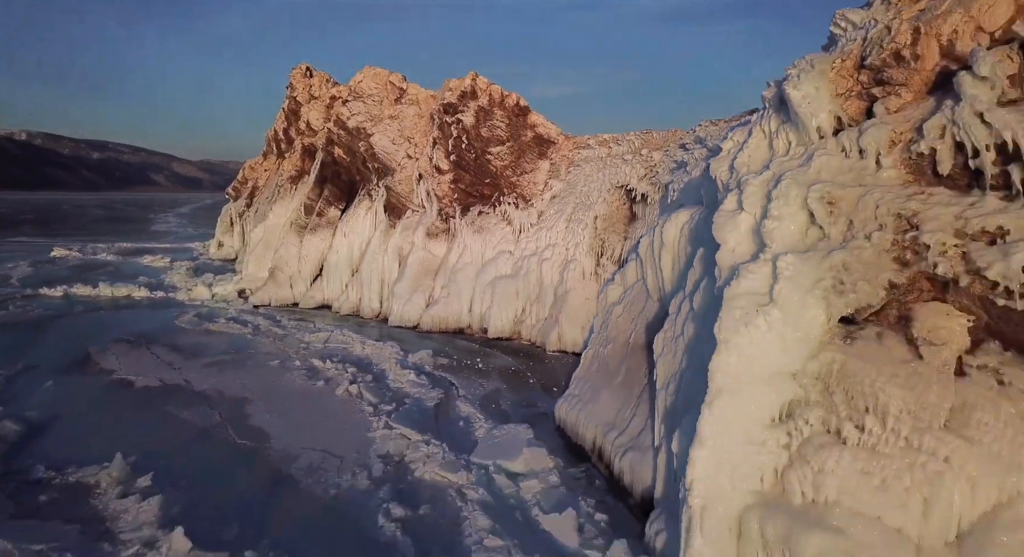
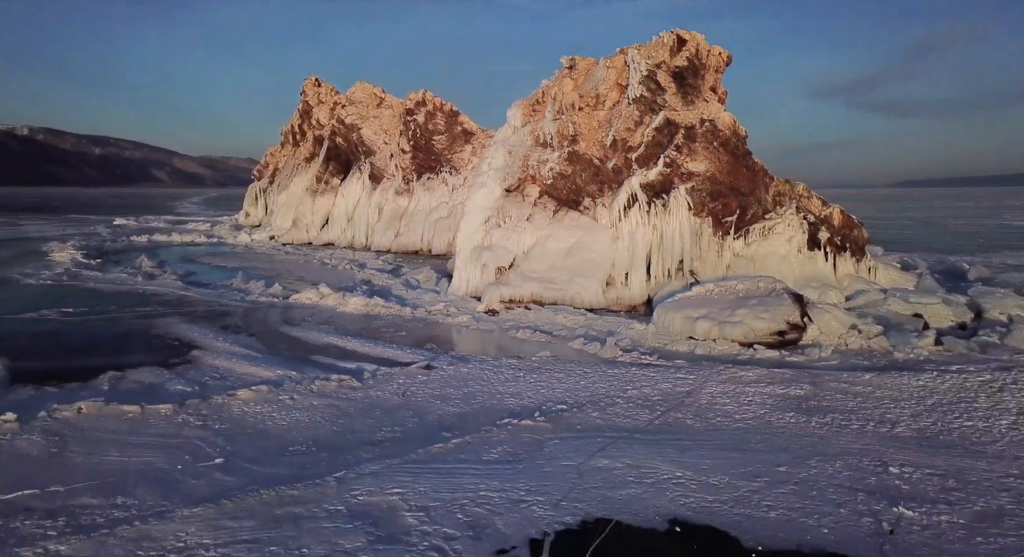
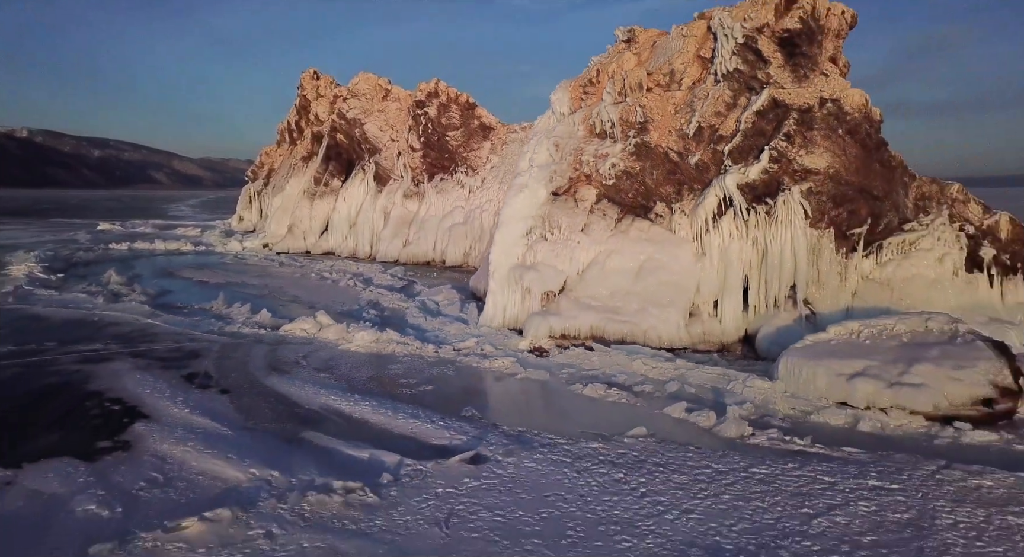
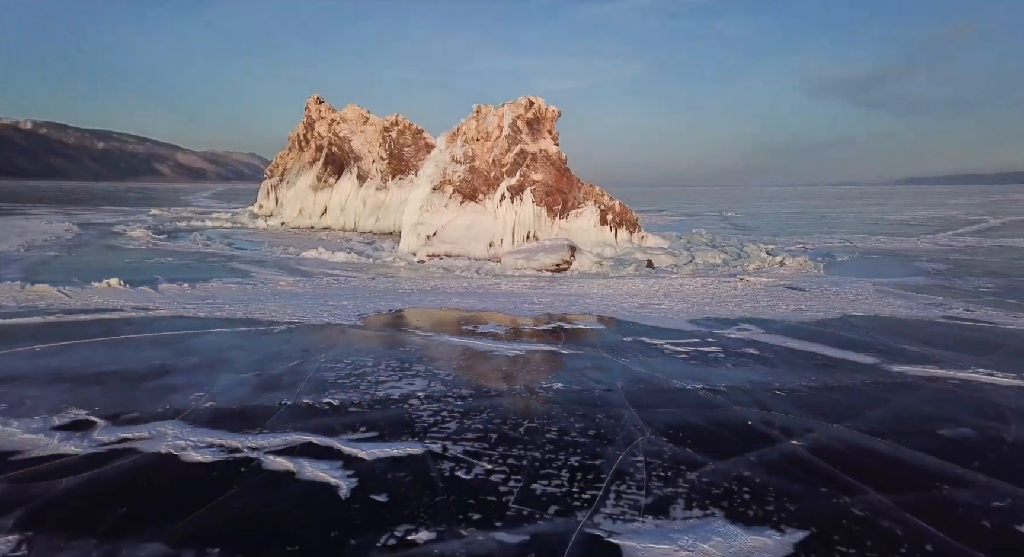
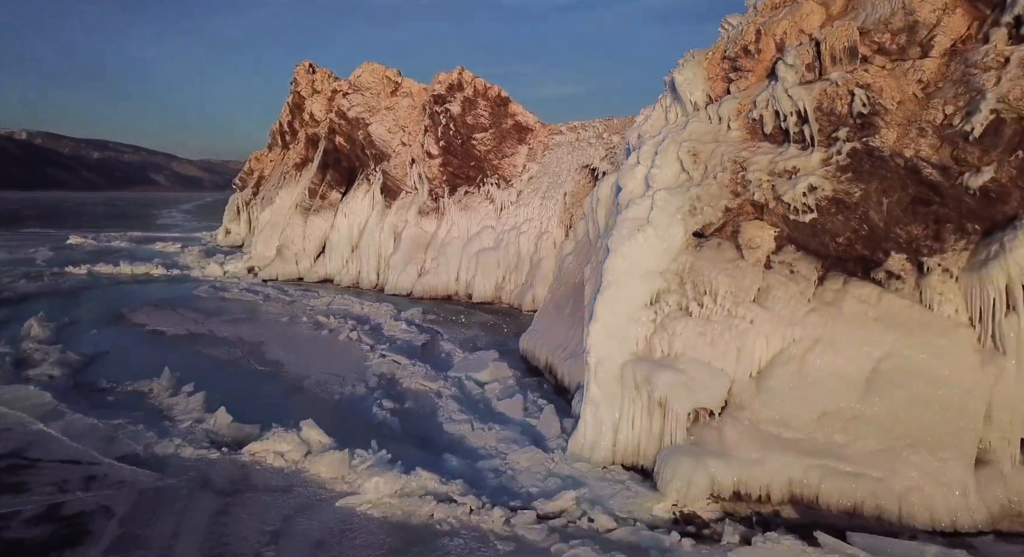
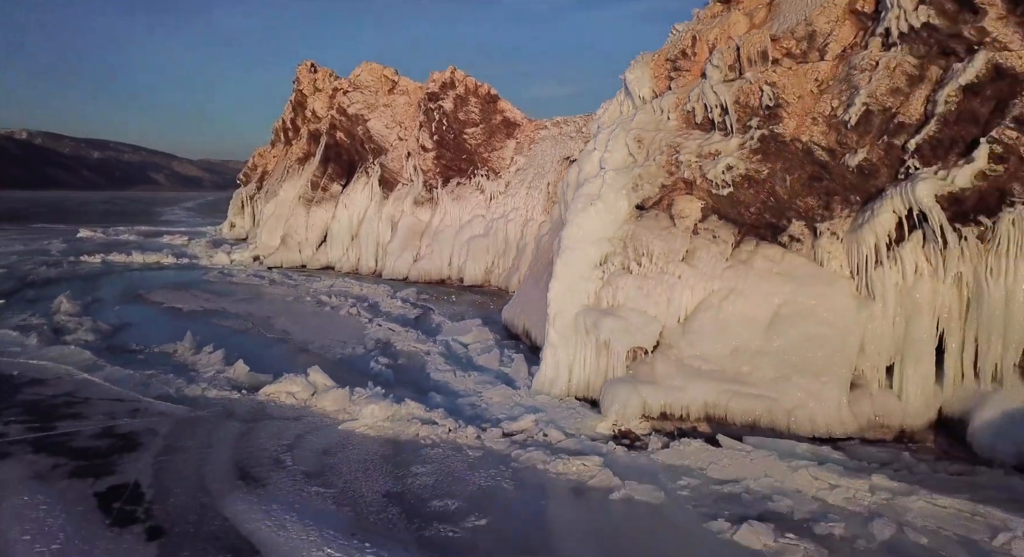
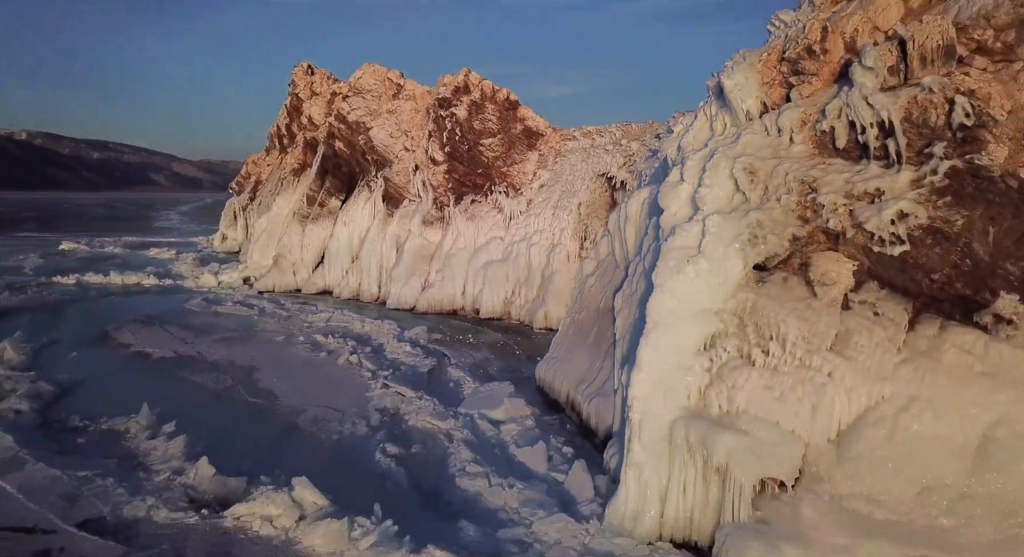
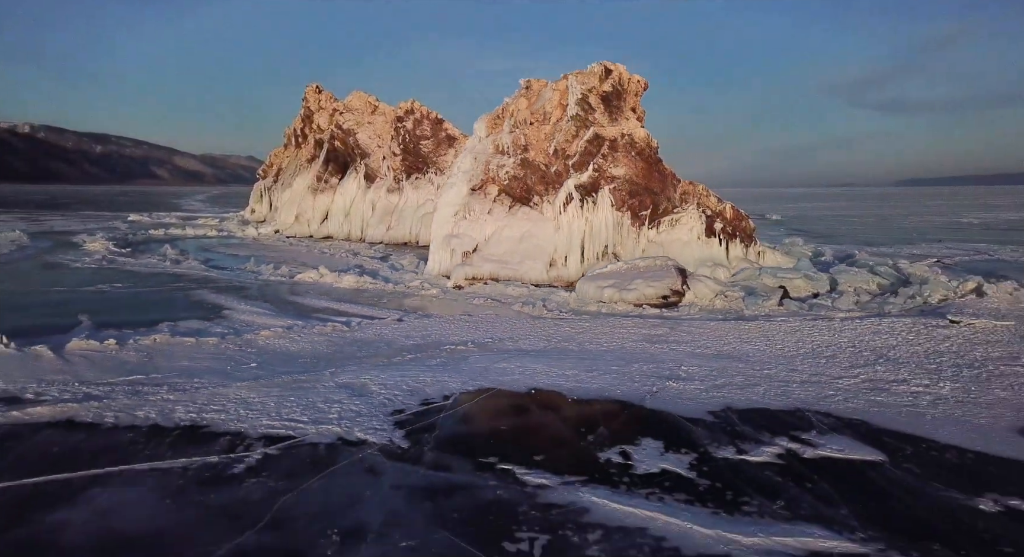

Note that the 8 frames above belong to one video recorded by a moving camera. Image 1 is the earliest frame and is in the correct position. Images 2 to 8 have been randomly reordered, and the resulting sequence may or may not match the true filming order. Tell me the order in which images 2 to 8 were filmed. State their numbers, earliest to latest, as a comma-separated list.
7, 5, 6, 3, 2, 8, 4
